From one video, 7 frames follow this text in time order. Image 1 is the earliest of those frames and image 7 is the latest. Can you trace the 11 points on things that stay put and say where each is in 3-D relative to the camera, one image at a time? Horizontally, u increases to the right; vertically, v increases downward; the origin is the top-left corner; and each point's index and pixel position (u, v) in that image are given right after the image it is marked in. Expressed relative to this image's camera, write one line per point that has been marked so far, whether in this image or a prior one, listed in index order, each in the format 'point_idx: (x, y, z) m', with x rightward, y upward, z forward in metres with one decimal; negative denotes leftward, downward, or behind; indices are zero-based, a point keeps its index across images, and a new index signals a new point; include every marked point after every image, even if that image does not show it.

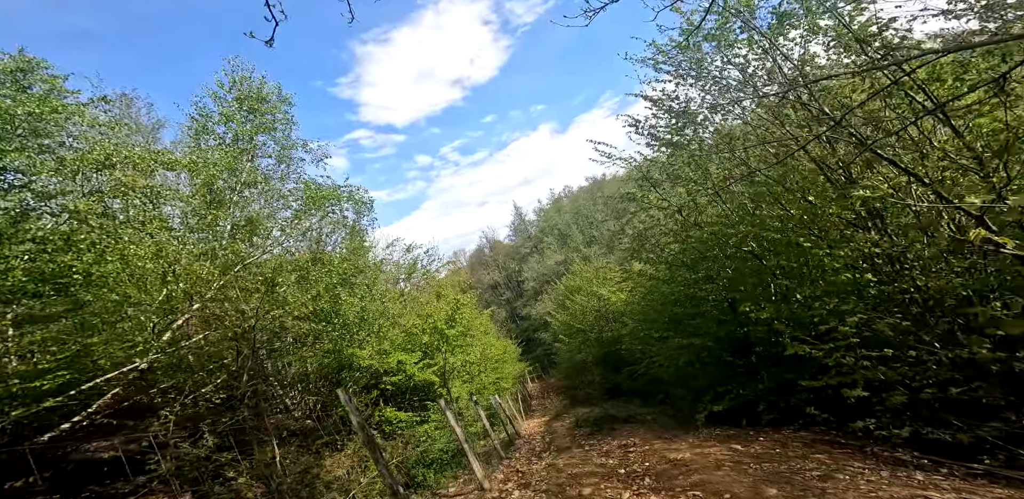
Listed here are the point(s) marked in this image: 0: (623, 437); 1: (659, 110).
0: (+2.6, -4.3, +14.3) m
1: (+3.6, +3.2, +14.6) m
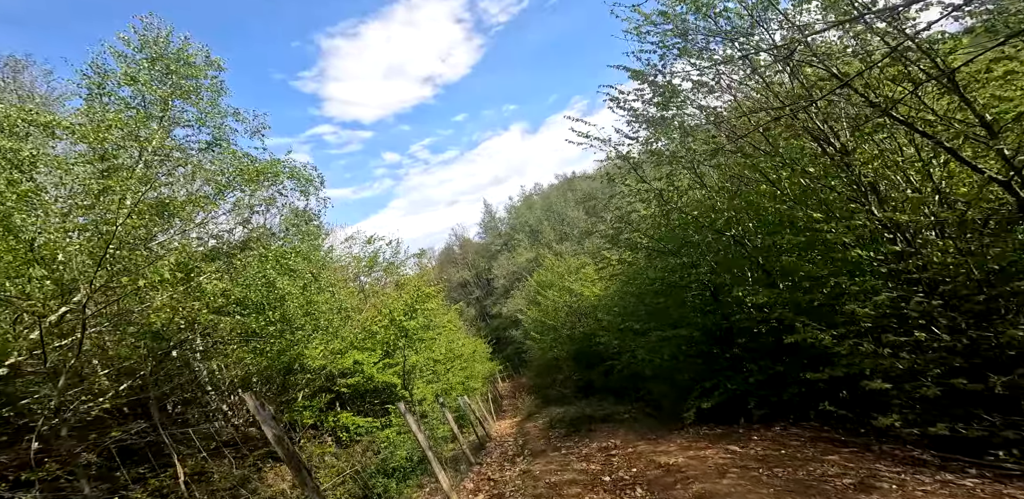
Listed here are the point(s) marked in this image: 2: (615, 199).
0: (+1.9, -4.0, +13.2) m
1: (+2.9, +3.5, +13.5) m
2: (+2.7, +1.3, +16.2) m
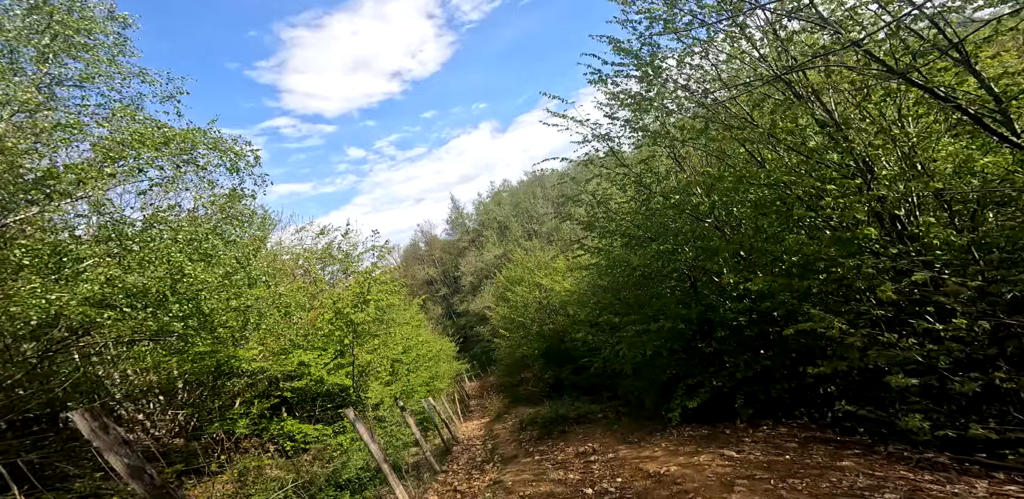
0: (+1.3, -3.8, +12.2) m
1: (+2.2, +3.8, +12.5) m
2: (+1.9, +1.6, +15.2) m
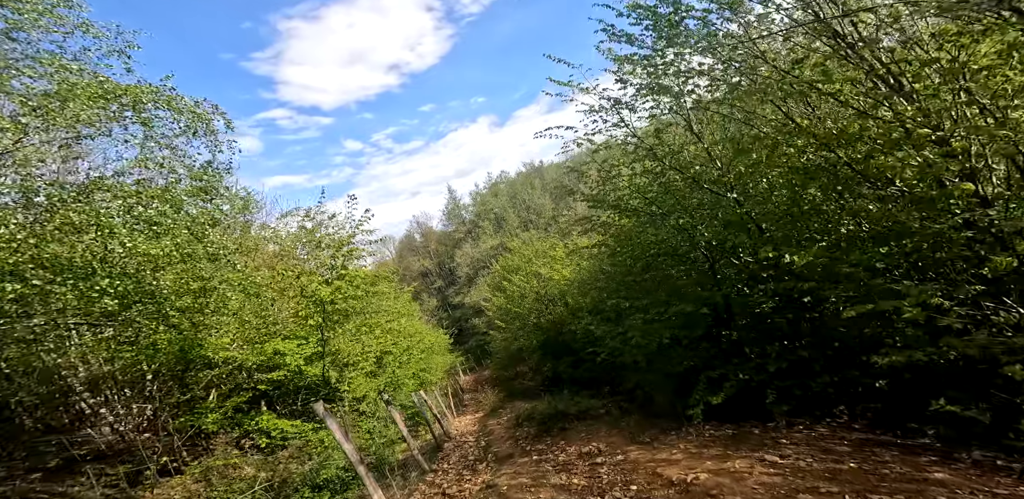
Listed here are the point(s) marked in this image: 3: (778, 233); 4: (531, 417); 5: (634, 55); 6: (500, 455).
0: (+1.2, -3.4, +10.9) m
1: (+2.2, +4.2, +11.2) m
2: (+1.8, +2.0, +13.9) m
3: (+3.7, +0.2, +8.8) m
4: (+0.5, -4.3, +16.1) m
5: (+2.2, +3.6, +11.6) m
6: (-0.3, -4.2, +12.9) m
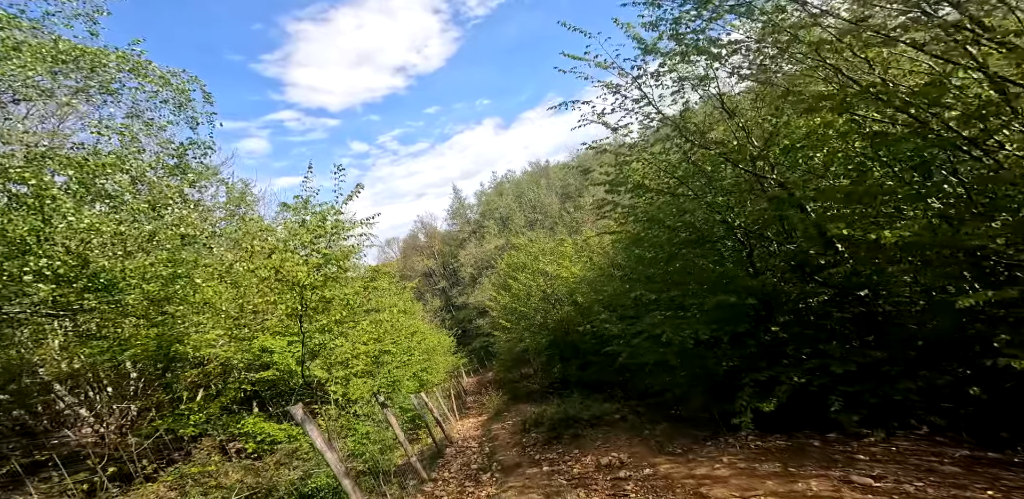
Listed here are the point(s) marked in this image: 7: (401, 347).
0: (+1.4, -3.1, +9.7) m
1: (+2.4, +4.4, +10.0) m
2: (+2.0, +2.2, +12.7) m
3: (+3.9, +0.4, +7.5) m
4: (+0.6, -4.1, +14.8) m
5: (+2.4, +3.8, +10.4) m
6: (-0.1, -4.0, +11.7) m
7: (-3.2, -2.8, +18.3) m
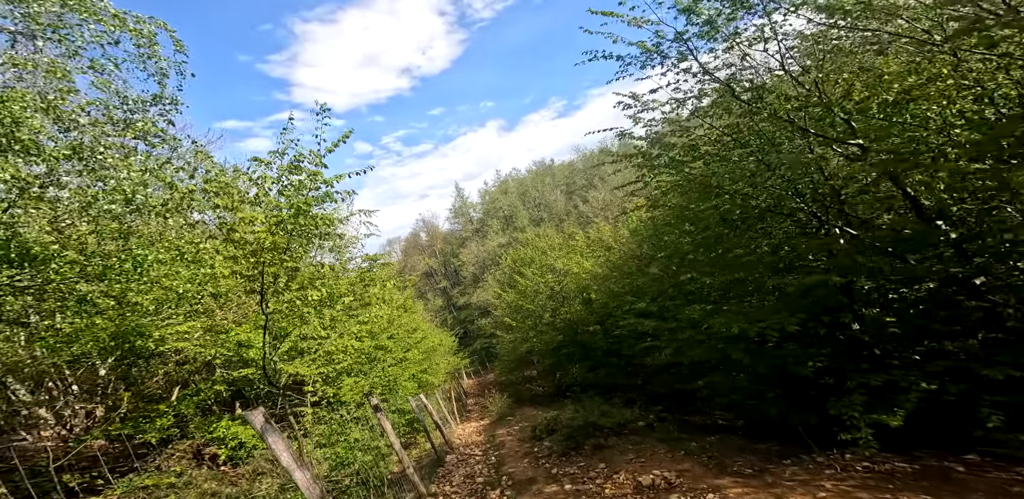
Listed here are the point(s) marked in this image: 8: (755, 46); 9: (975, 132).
0: (+1.6, -2.8, +8.0) m
1: (+2.7, +4.7, +8.4) m
2: (+2.3, +2.5, +11.1) m
3: (+4.1, +0.7, +5.9) m
4: (+0.9, -3.7, +13.1) m
5: (+2.7, +4.1, +8.8) m
6: (+0.1, -3.6, +10.0) m
7: (-3.0, -2.5, +16.6) m
8: (+3.2, +3.0, +8.9) m
9: (+4.2, +1.3, +6.2) m
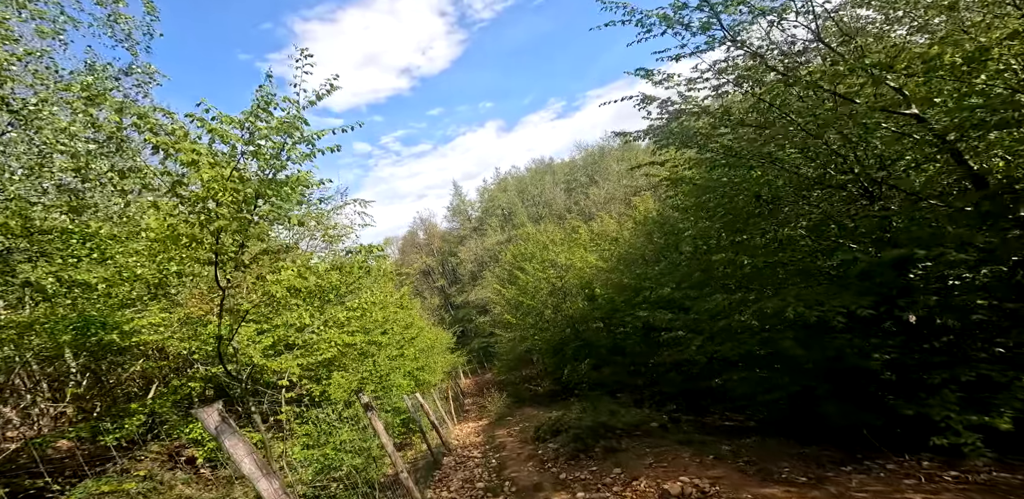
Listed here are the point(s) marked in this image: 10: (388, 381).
0: (+1.6, -2.5, +7.1) m
1: (+2.8, +5.0, +7.4) m
2: (+2.4, +2.8, +10.1) m
3: (+4.2, +1.0, +4.9) m
4: (+0.9, -3.5, +12.2) m
5: (+2.9, +4.4, +7.8) m
6: (+0.1, -3.4, +9.1) m
7: (-2.9, -2.2, +15.7) m
8: (+3.2, +3.3, +8.0) m
9: (+4.3, +1.5, +5.2) m
10: (-2.9, -3.1, +14.5) m
